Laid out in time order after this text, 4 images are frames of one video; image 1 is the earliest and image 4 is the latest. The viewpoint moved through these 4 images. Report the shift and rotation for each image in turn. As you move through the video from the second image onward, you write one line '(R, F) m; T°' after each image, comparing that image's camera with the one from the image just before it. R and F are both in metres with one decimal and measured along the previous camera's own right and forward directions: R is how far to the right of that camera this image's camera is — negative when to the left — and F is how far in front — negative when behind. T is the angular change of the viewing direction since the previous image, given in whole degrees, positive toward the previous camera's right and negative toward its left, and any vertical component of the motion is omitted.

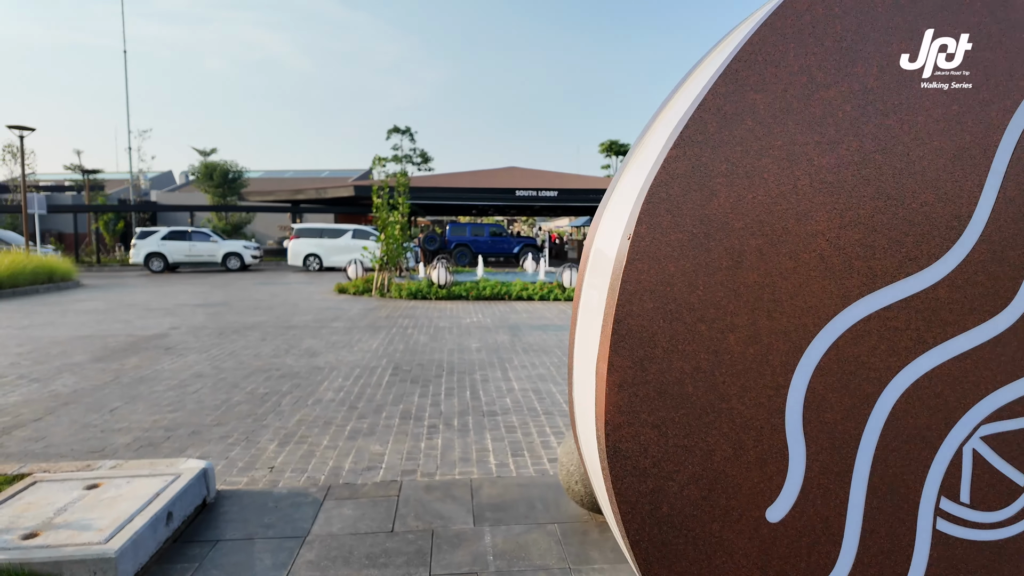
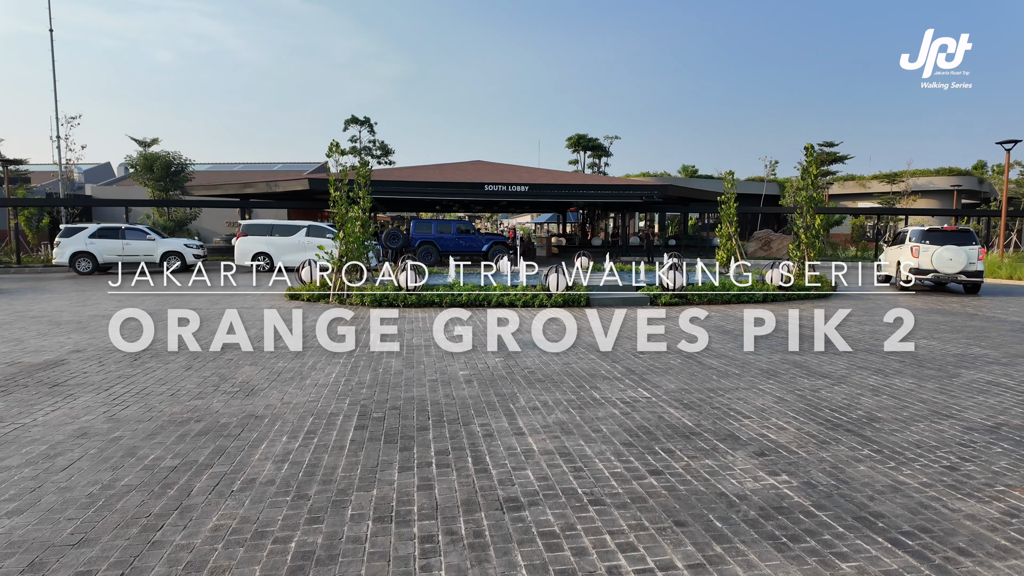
(-0.4, +1.8) m; +4°
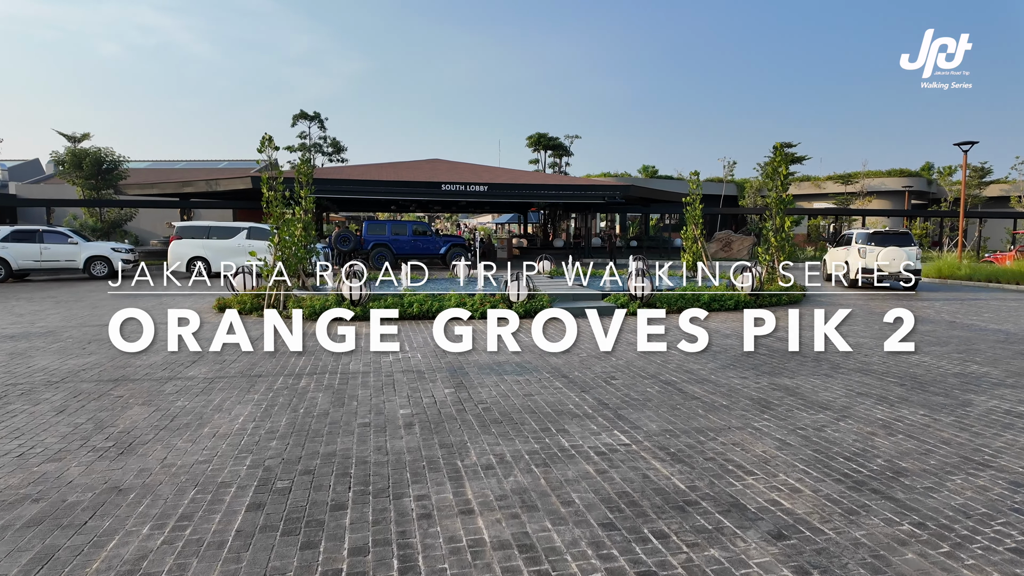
(+0.1, +1.1) m; +4°
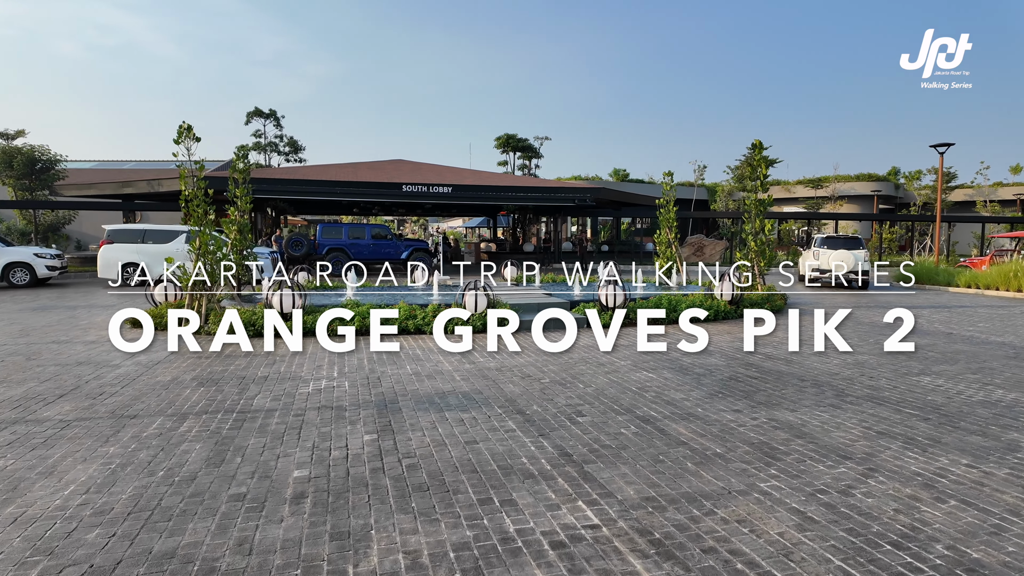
(+0.3, +1.3) m; +3°
